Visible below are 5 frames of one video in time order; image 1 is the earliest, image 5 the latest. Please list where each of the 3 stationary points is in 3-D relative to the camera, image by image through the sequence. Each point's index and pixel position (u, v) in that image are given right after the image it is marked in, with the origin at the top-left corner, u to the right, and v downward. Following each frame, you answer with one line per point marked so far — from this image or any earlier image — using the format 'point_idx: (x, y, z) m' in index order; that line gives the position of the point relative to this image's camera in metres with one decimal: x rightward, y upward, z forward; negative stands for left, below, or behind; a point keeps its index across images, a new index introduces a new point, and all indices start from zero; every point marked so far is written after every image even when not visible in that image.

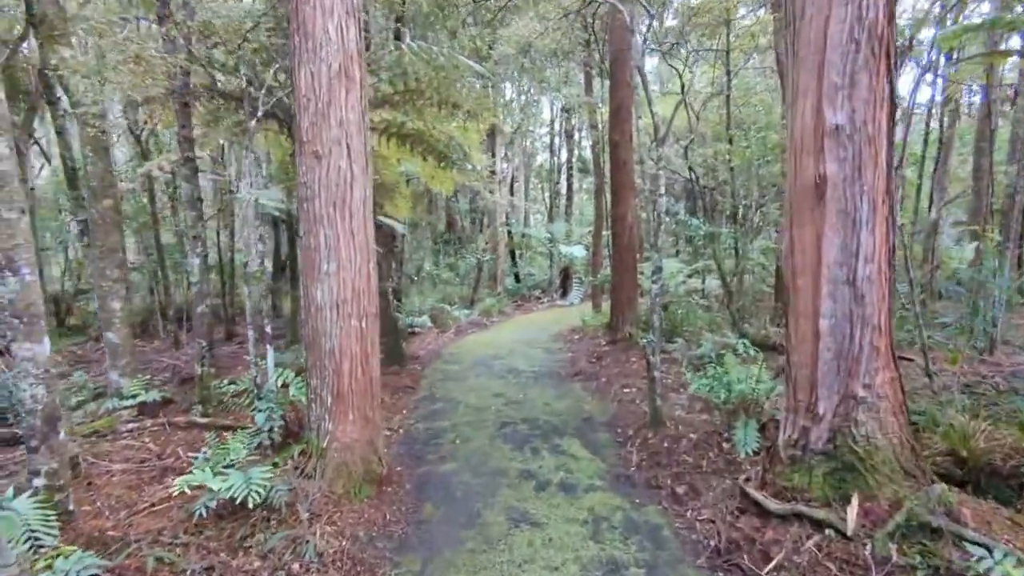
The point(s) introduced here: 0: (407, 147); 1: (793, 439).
0: (-1.7, +2.3, +9.8) m
1: (+1.4, -0.8, +3.1) m
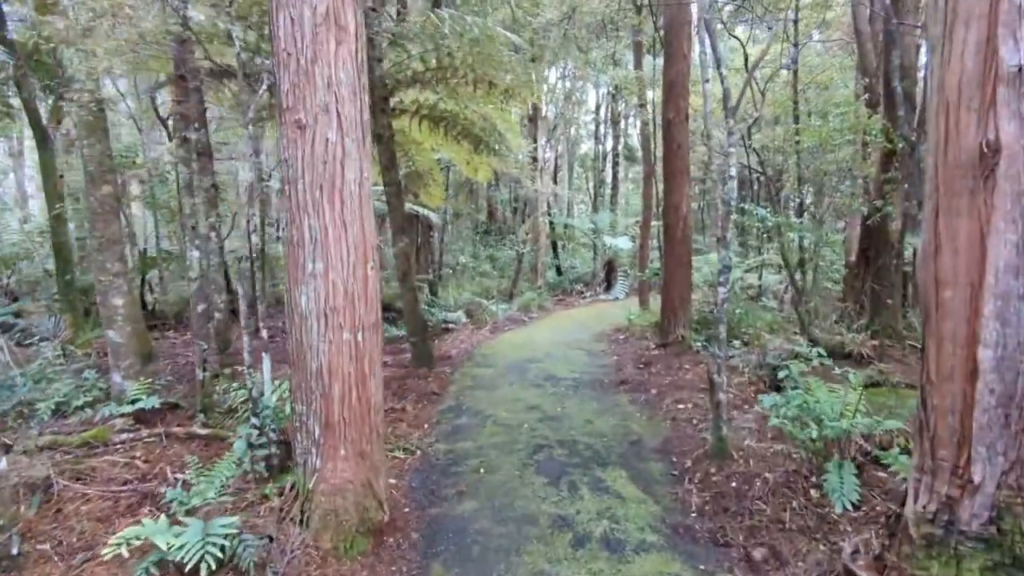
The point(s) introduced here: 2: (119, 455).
0: (-1.1, +2.4, +9.1) m
1: (+1.5, -0.8, +2.2) m
2: (-2.9, -1.3, +4.6) m
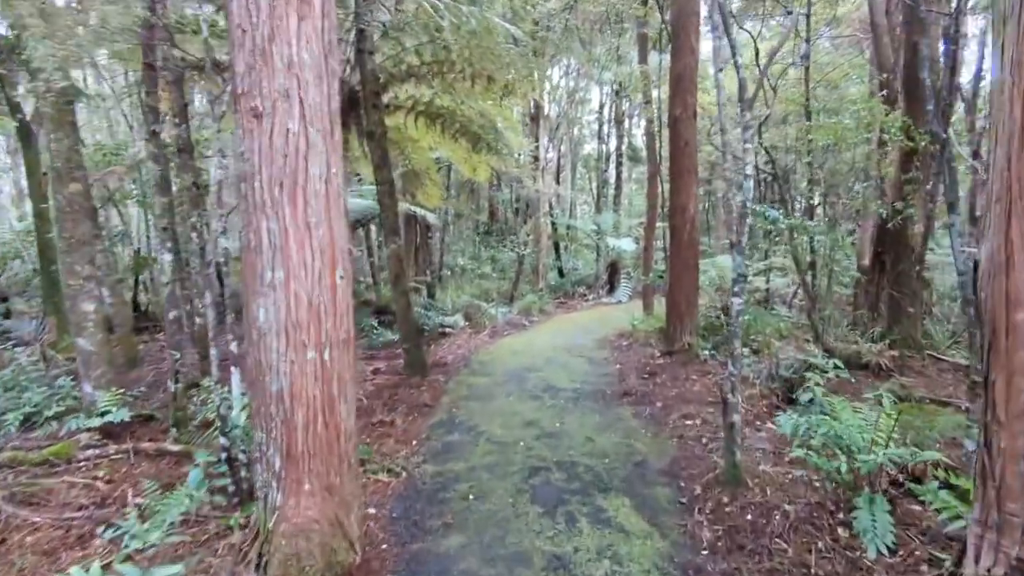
0: (-1.1, +2.3, +8.7) m
1: (+1.5, -0.9, +1.9) m
2: (-3.0, -1.3, +4.2) m
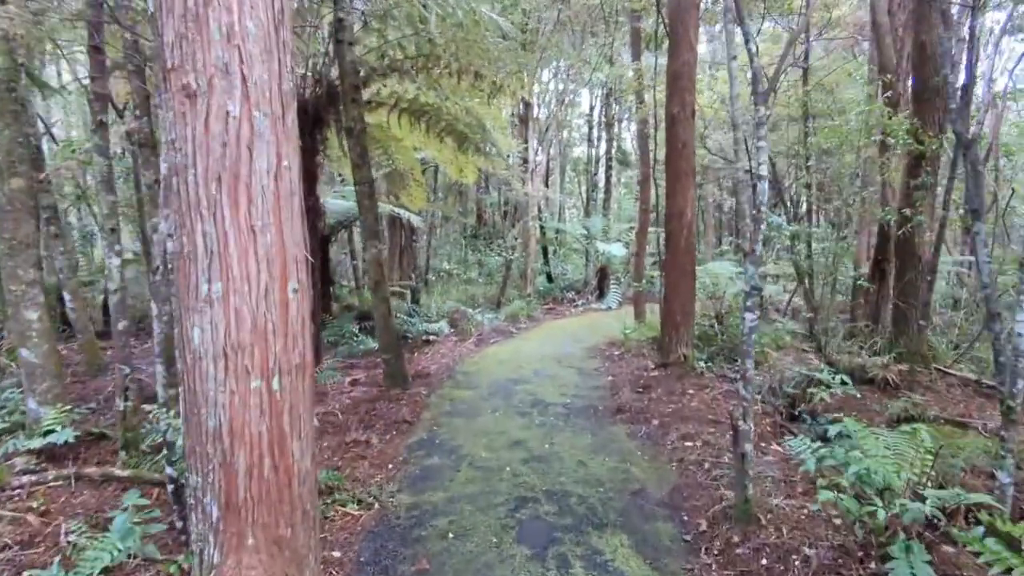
0: (-1.2, +2.2, +8.3) m
1: (+1.4, -0.9, +1.5) m
2: (-3.1, -1.3, +3.8) m
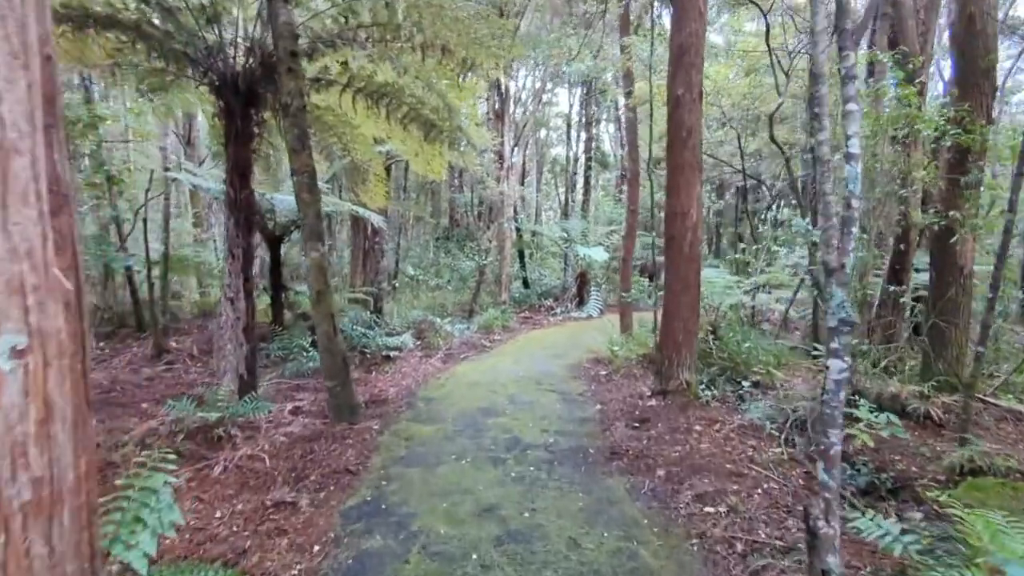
0: (-1.5, +2.1, +7.2) m
1: (+1.4, -1.1, +0.4) m
2: (-3.2, -1.4, +2.5) m
